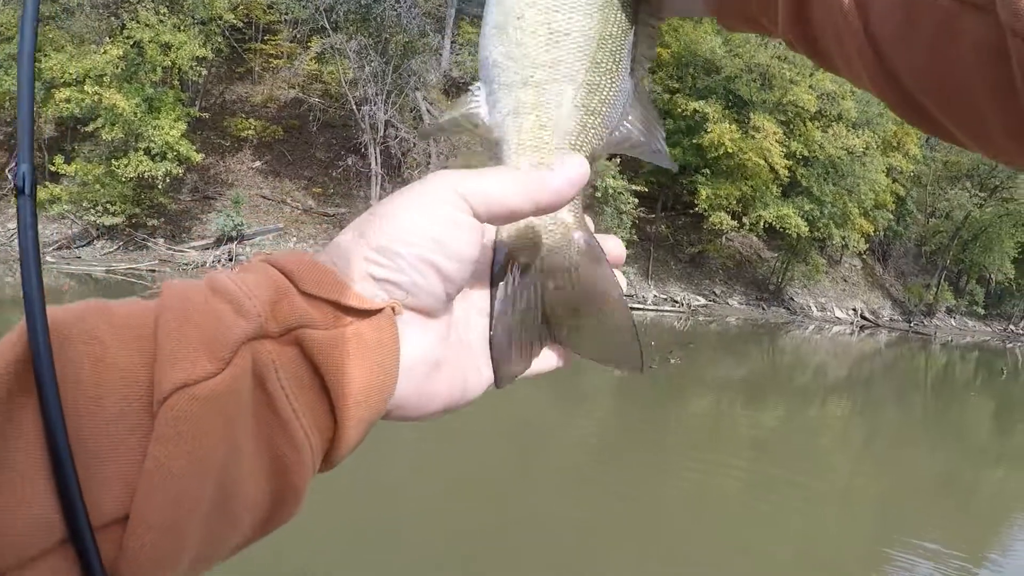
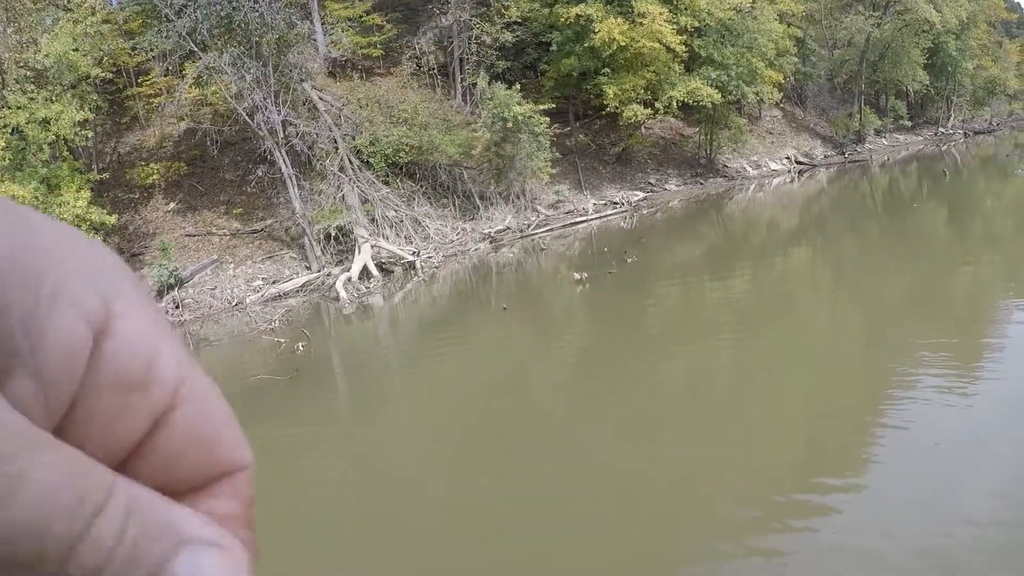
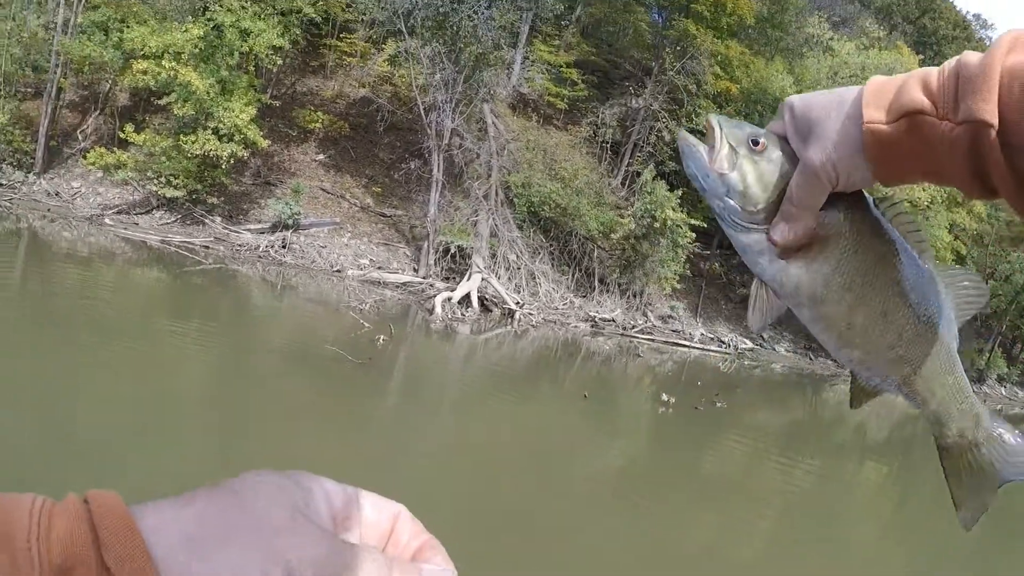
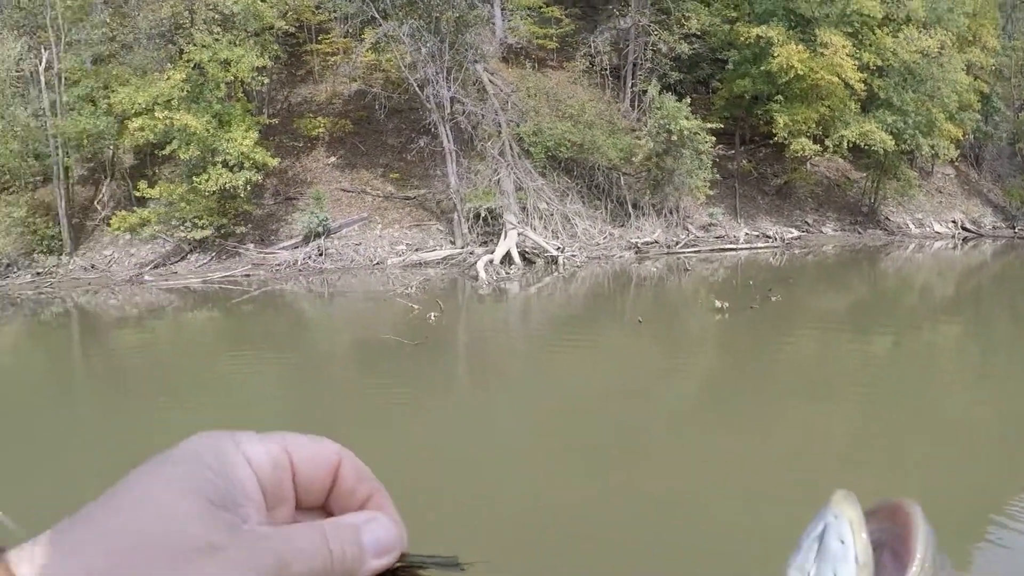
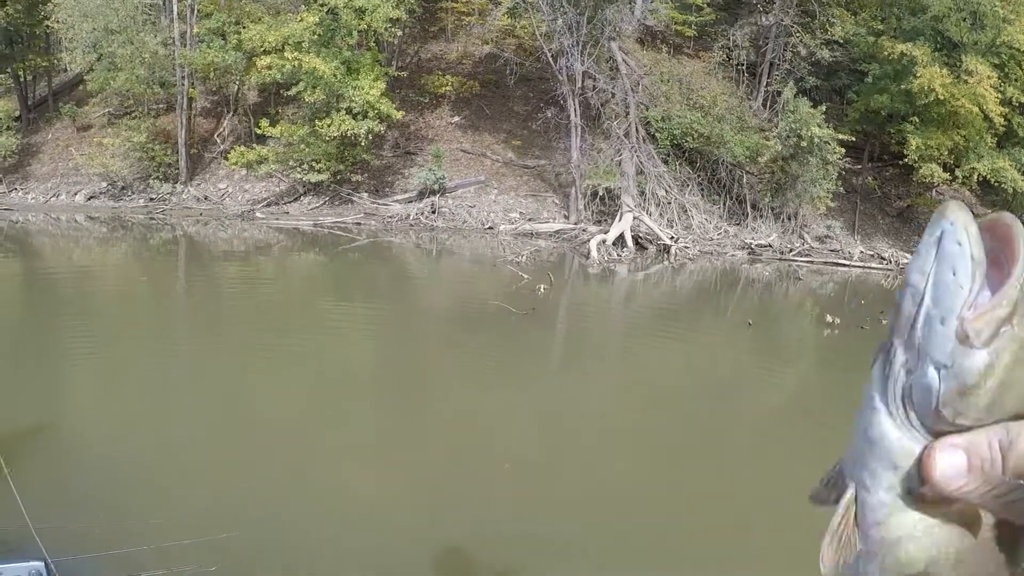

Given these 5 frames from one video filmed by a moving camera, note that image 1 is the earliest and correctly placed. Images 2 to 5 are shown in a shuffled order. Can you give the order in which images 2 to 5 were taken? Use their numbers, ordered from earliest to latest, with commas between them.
2, 4, 5, 3
